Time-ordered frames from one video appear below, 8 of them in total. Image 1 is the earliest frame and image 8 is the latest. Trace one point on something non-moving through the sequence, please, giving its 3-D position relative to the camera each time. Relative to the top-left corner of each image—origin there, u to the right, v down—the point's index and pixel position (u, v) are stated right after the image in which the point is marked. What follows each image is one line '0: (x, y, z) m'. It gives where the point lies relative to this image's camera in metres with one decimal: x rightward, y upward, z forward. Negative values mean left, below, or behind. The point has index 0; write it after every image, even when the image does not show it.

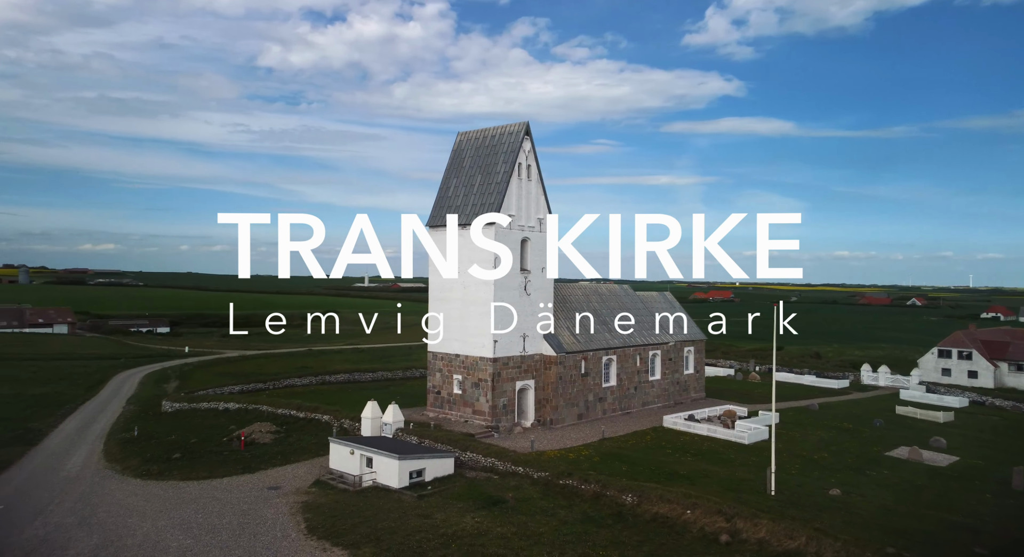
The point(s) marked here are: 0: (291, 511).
0: (-6.2, -6.5, +19.8) m
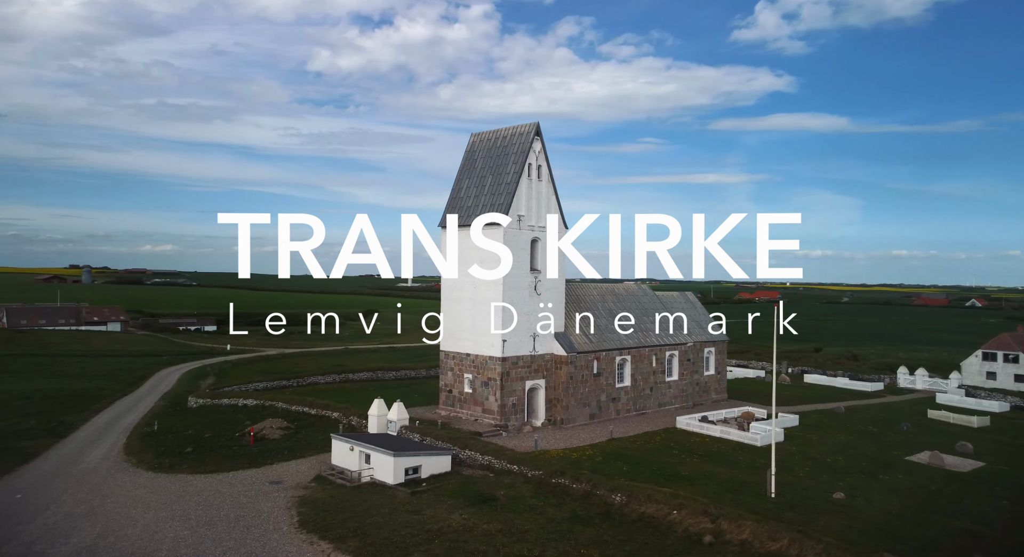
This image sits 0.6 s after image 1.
0: (-6.4, -6.5, +20.3) m
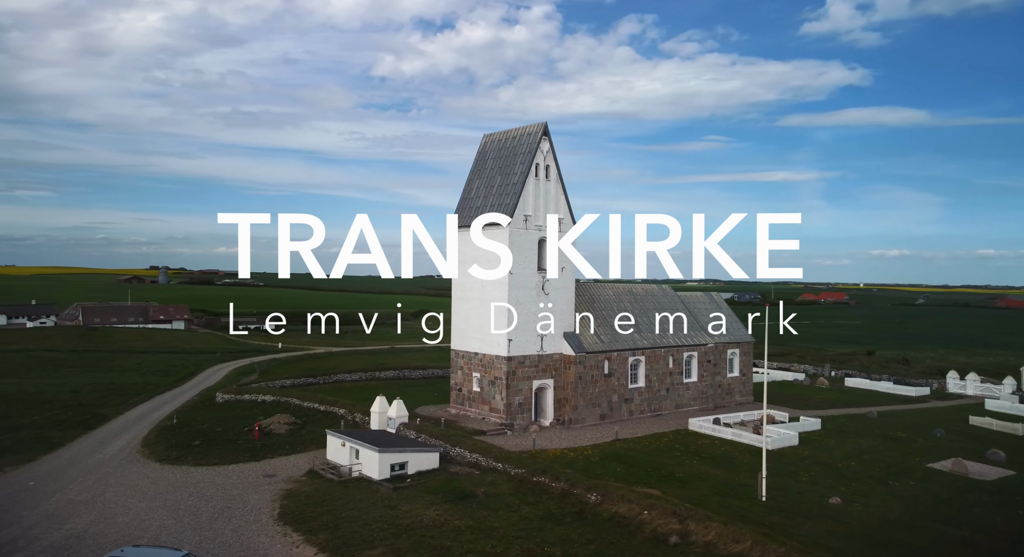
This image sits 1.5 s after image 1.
0: (-7.0, -6.4, +20.8) m
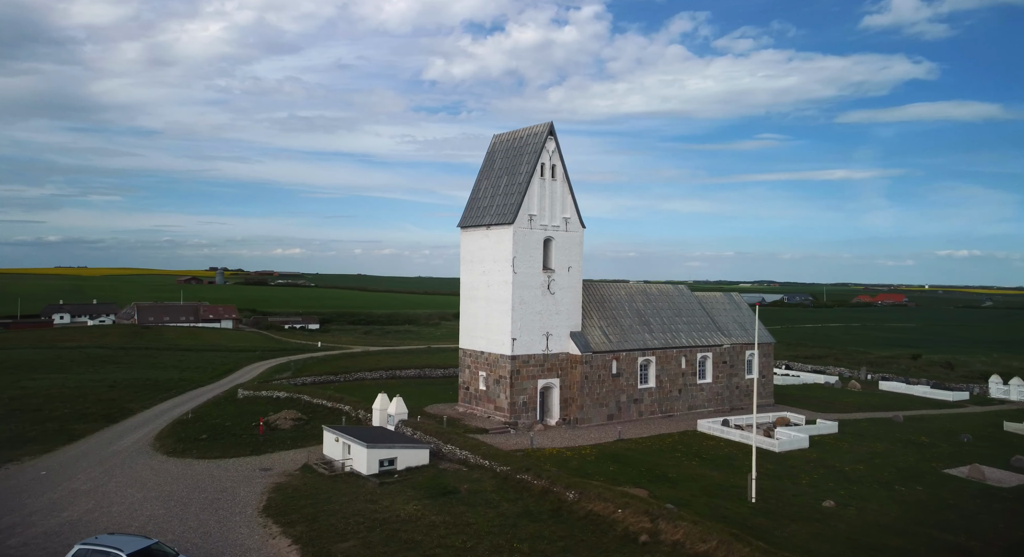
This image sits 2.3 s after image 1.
0: (-7.5, -6.4, +21.3) m
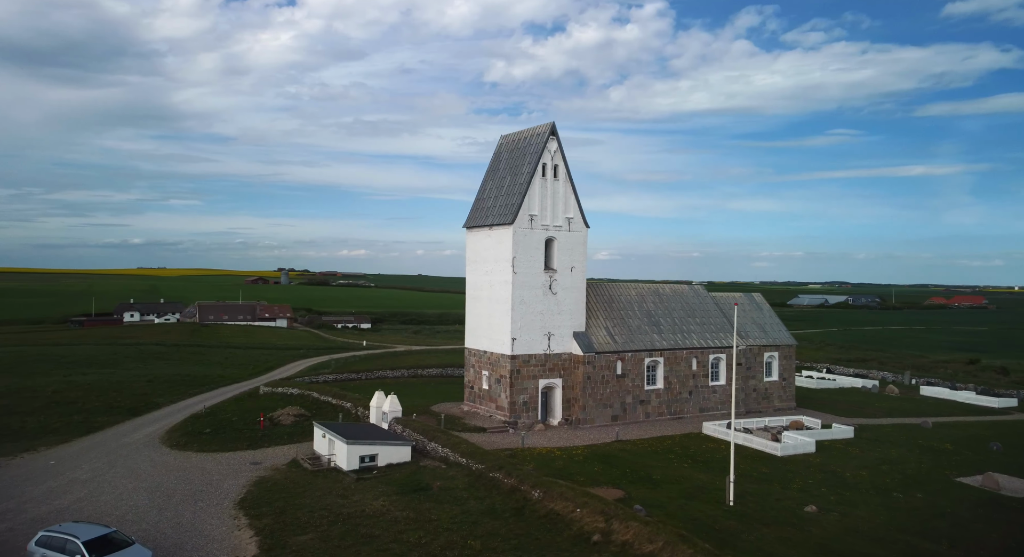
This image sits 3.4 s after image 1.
0: (-8.2, -6.3, +21.9) m
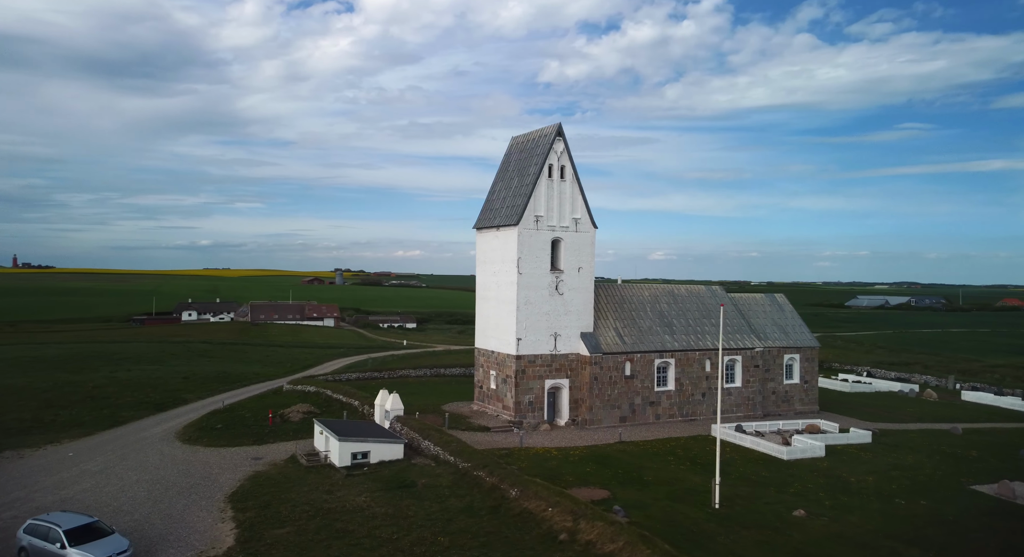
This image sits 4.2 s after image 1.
0: (-8.6, -6.4, +22.6) m
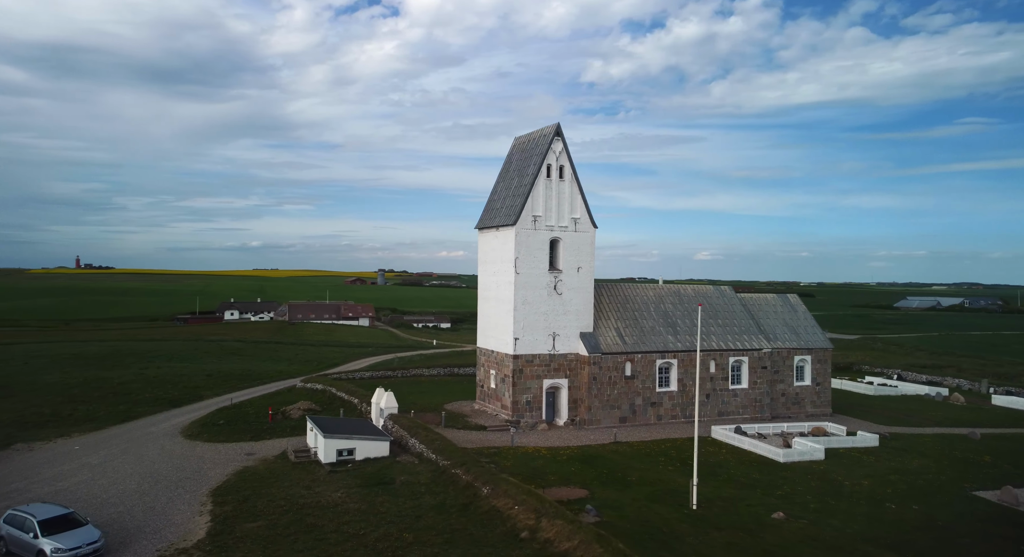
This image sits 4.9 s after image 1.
0: (-9.2, -6.4, +23.2) m
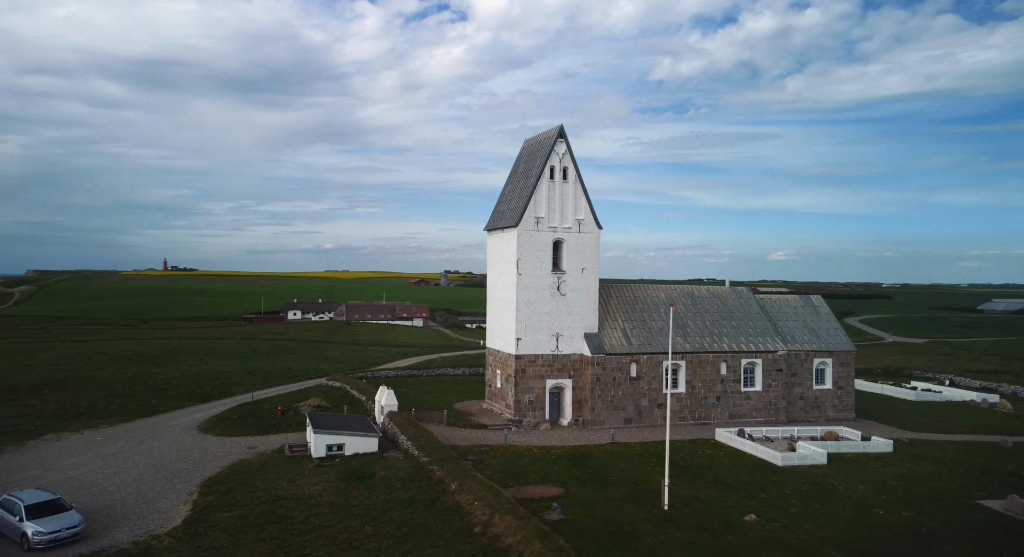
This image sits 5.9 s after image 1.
0: (-9.8, -6.4, +24.4) m
